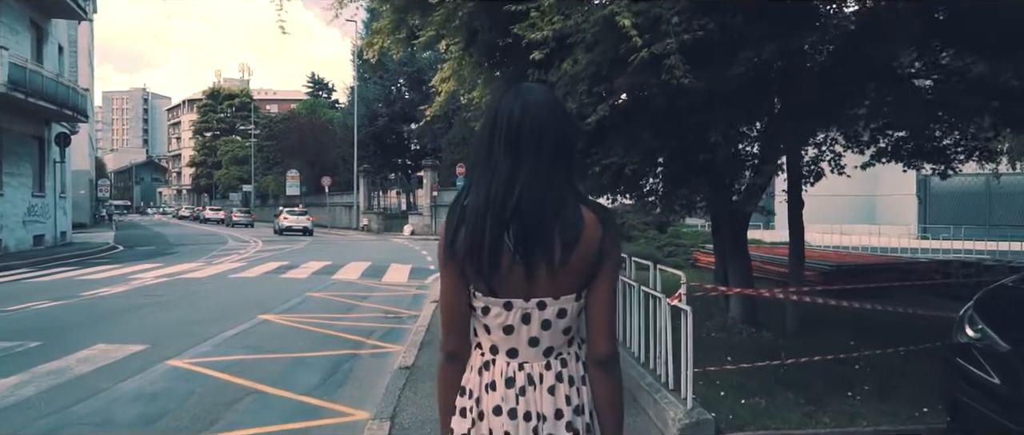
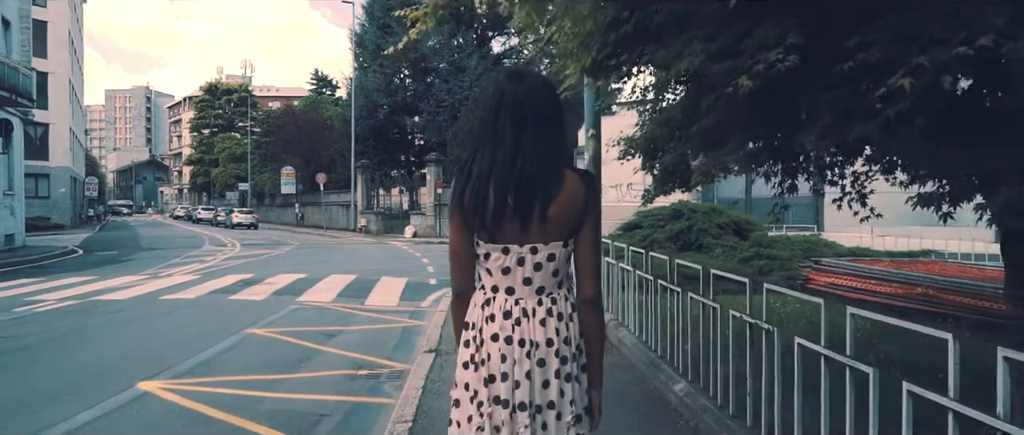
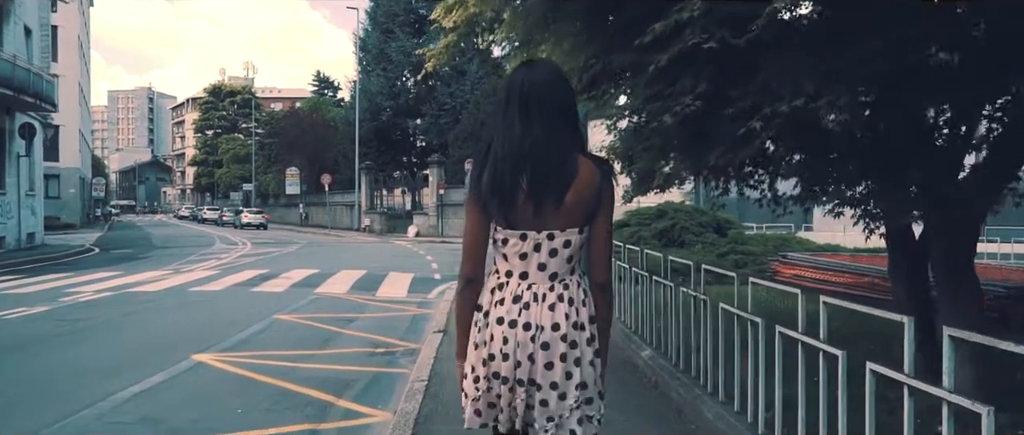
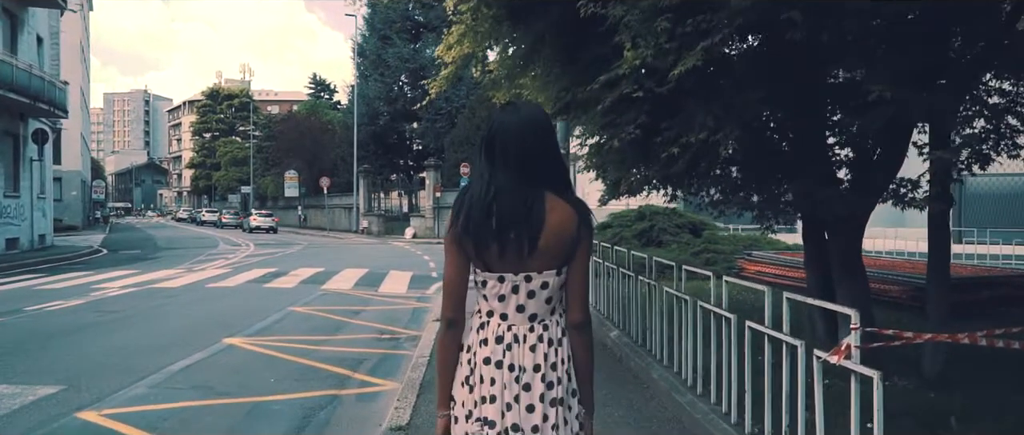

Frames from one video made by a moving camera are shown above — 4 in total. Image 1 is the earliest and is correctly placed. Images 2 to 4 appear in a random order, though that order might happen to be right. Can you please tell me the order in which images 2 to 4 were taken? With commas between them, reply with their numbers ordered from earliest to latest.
4, 3, 2
